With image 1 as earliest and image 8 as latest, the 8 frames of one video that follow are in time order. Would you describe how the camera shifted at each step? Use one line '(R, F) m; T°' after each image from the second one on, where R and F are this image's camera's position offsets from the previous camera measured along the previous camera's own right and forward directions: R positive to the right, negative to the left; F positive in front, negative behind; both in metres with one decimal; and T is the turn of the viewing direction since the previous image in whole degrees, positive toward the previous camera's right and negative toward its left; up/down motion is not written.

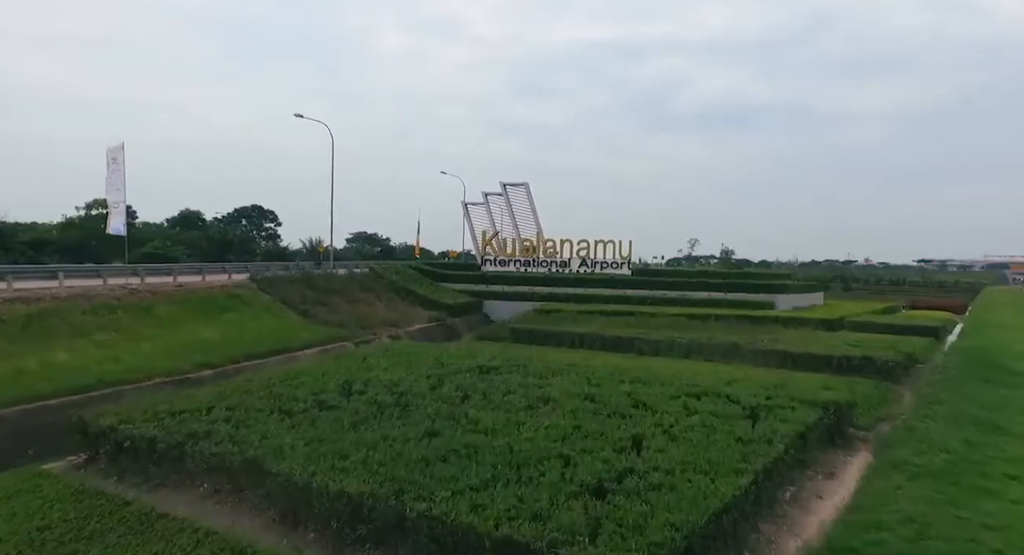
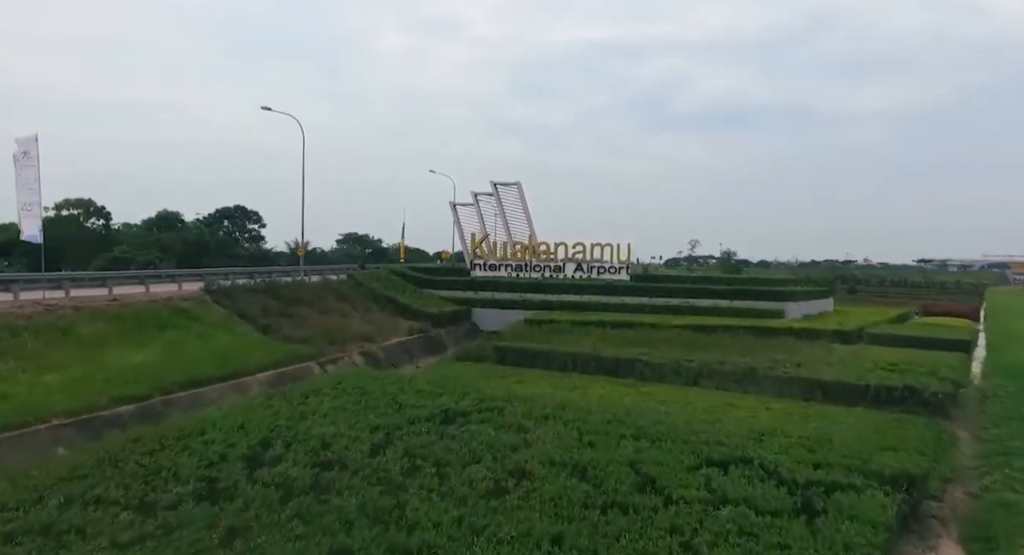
(+0.4, +2.3) m; 0°
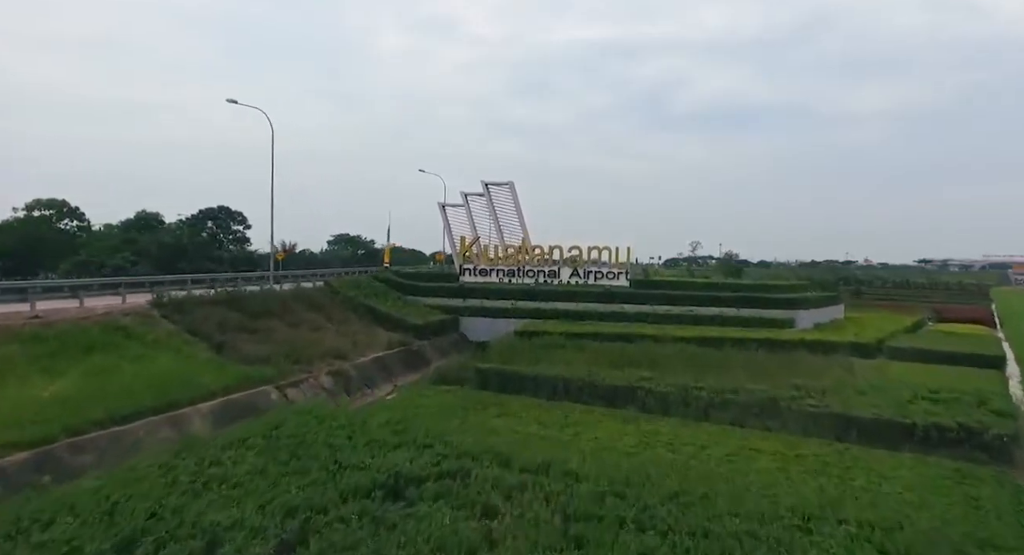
(+0.3, +2.0) m; 0°
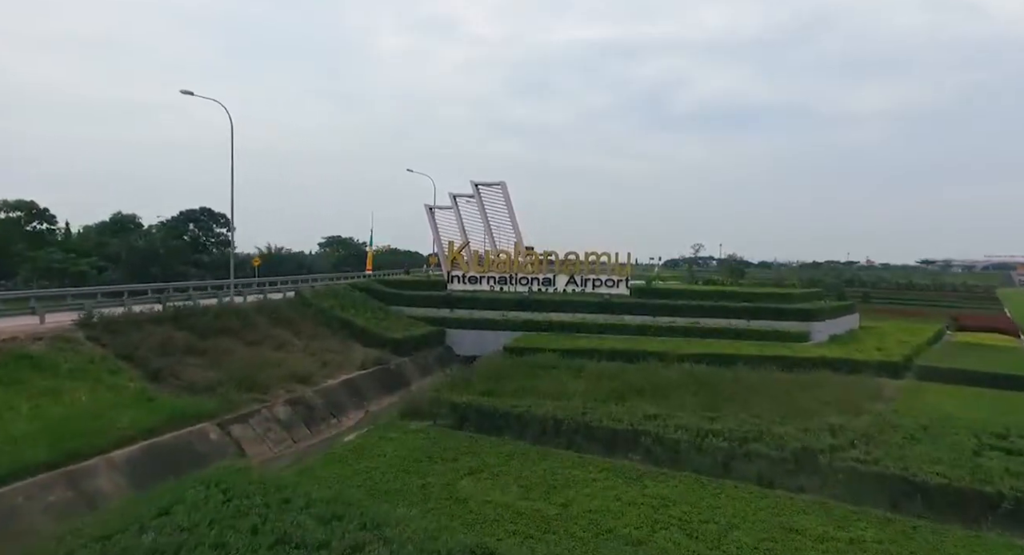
(+0.4, +2.3) m; 0°
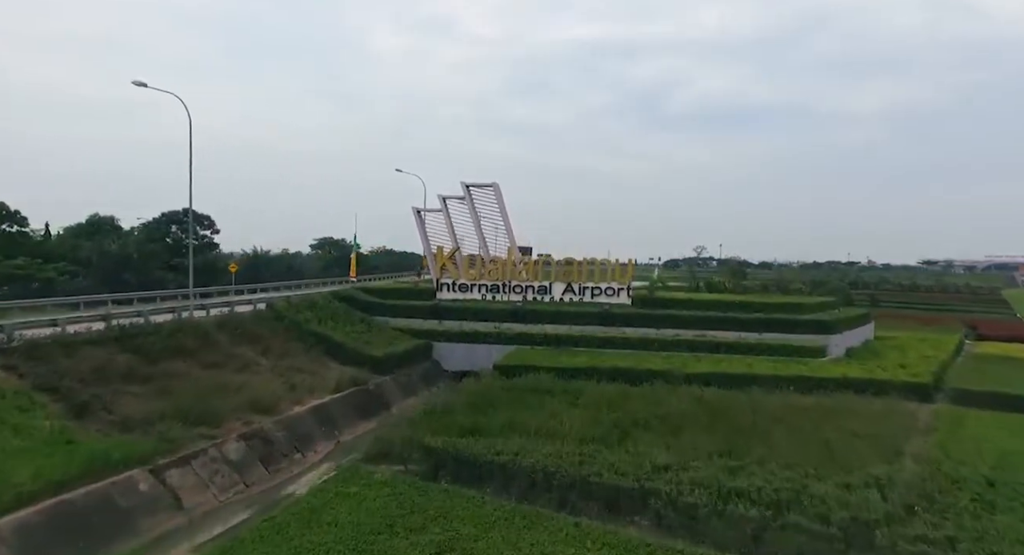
(+0.3, +1.9) m; 0°
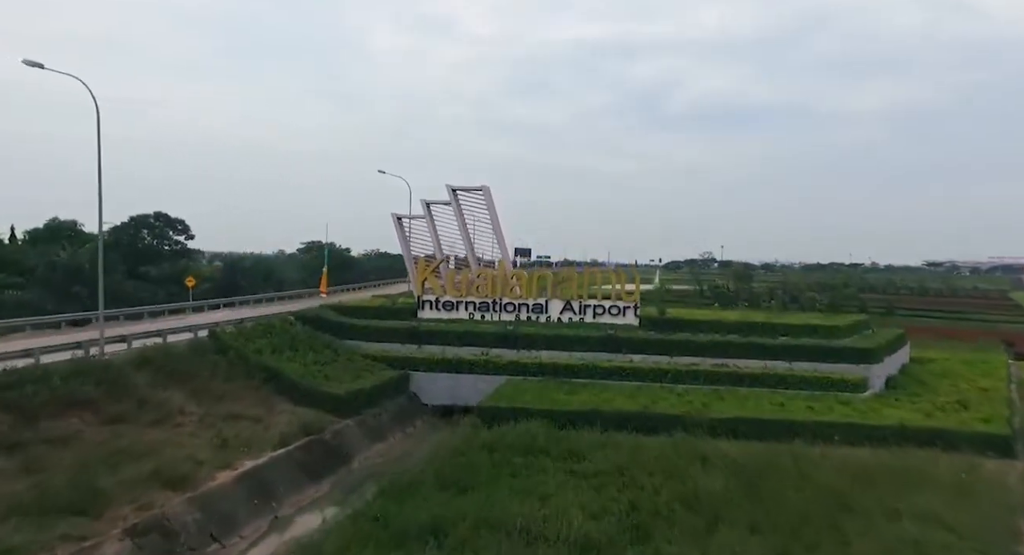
(+0.3, +3.3) m; 0°
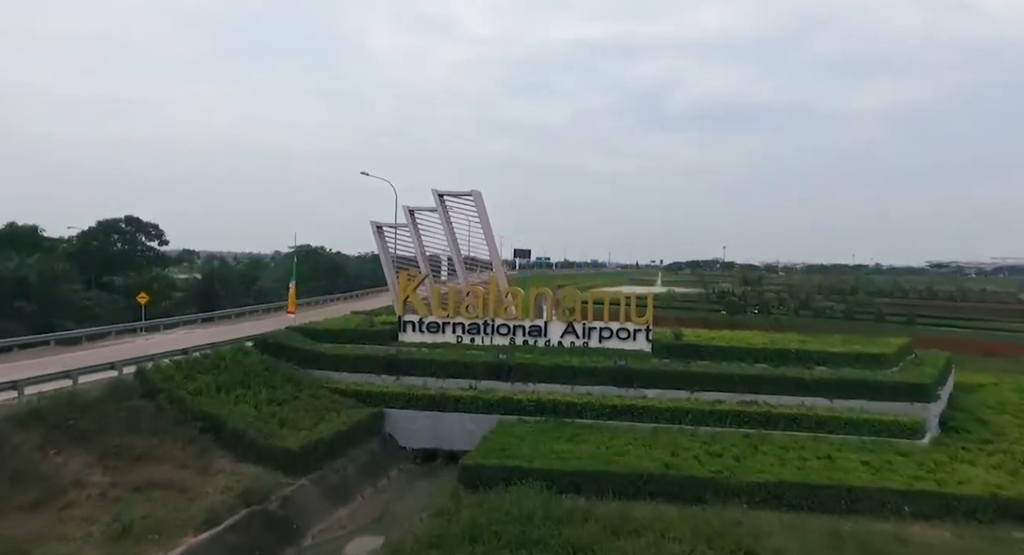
(+0.2, +3.1) m; 0°
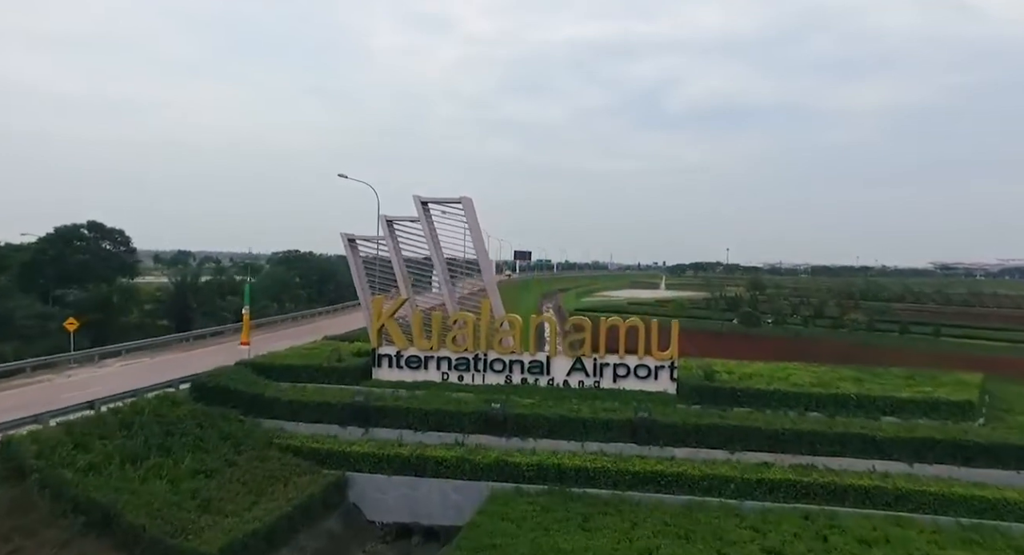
(+0.1, +3.6) m; 0°
